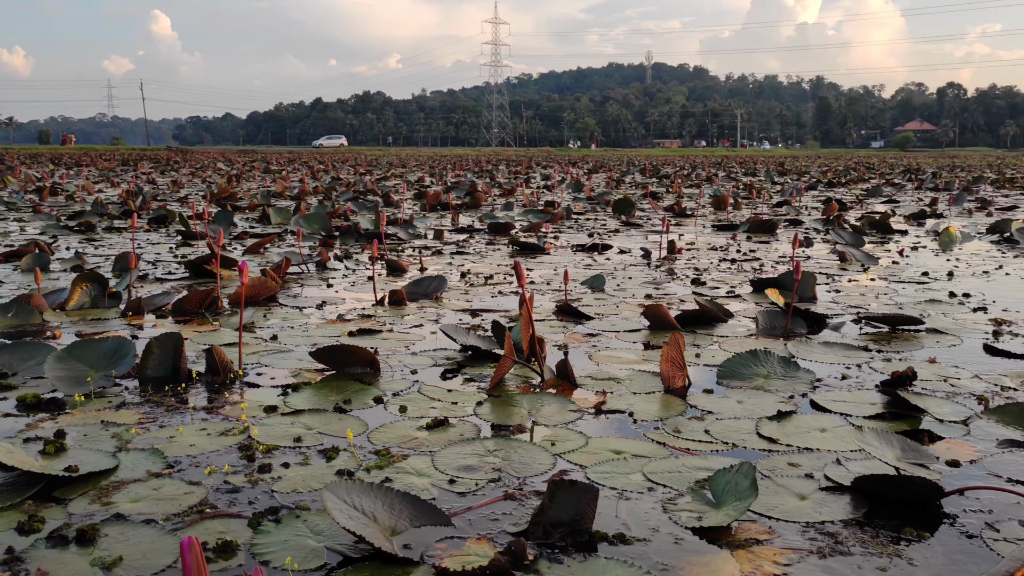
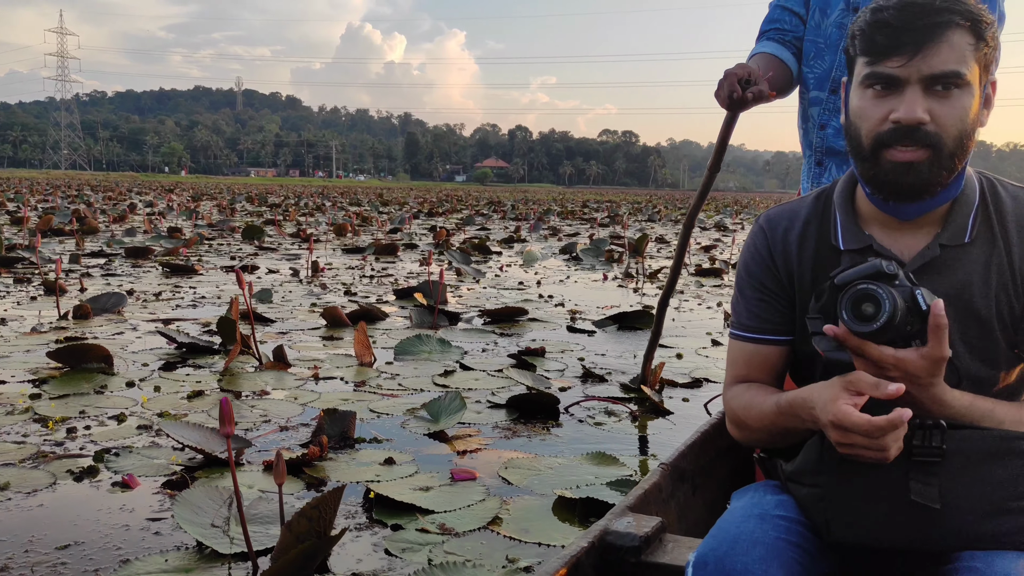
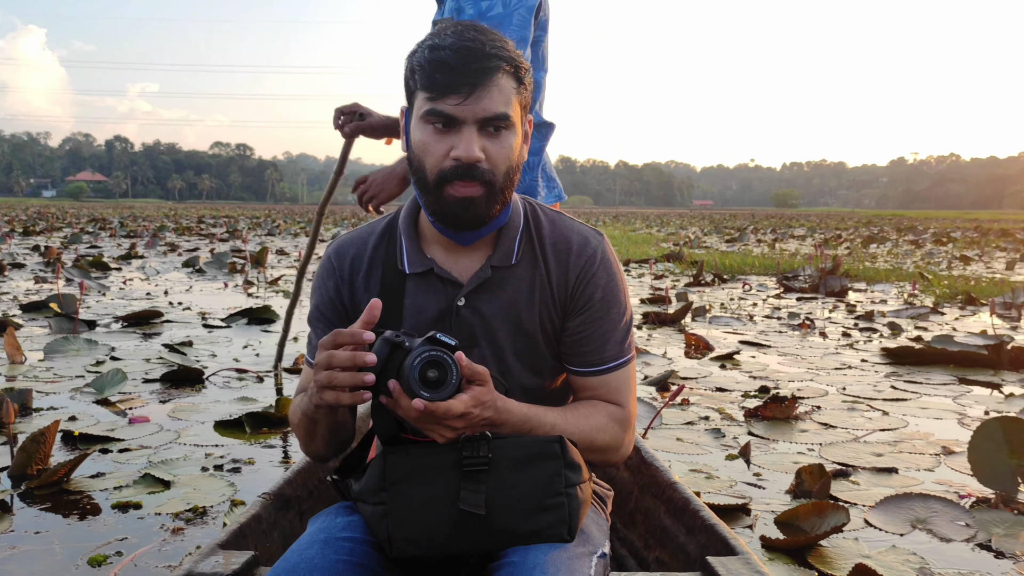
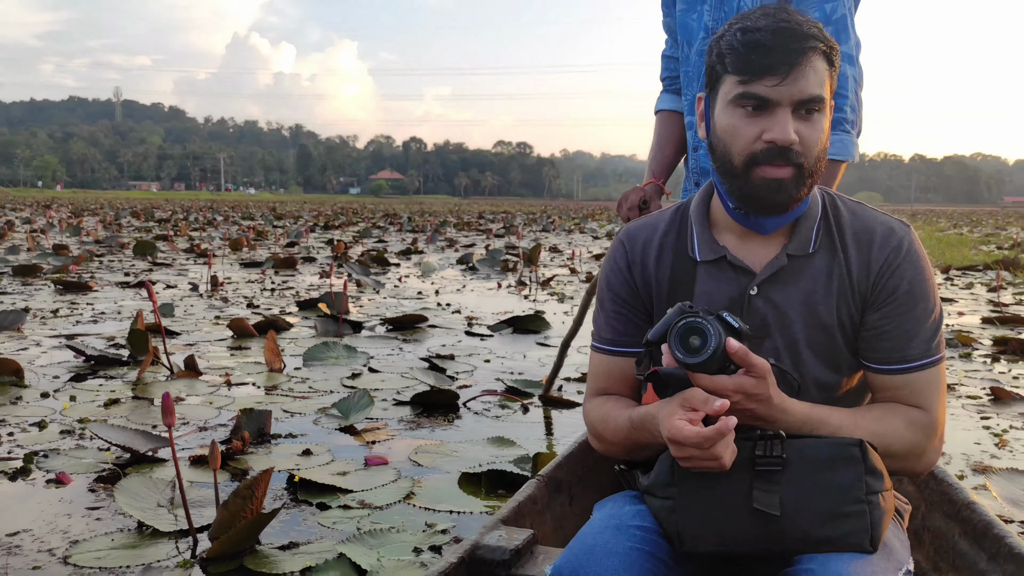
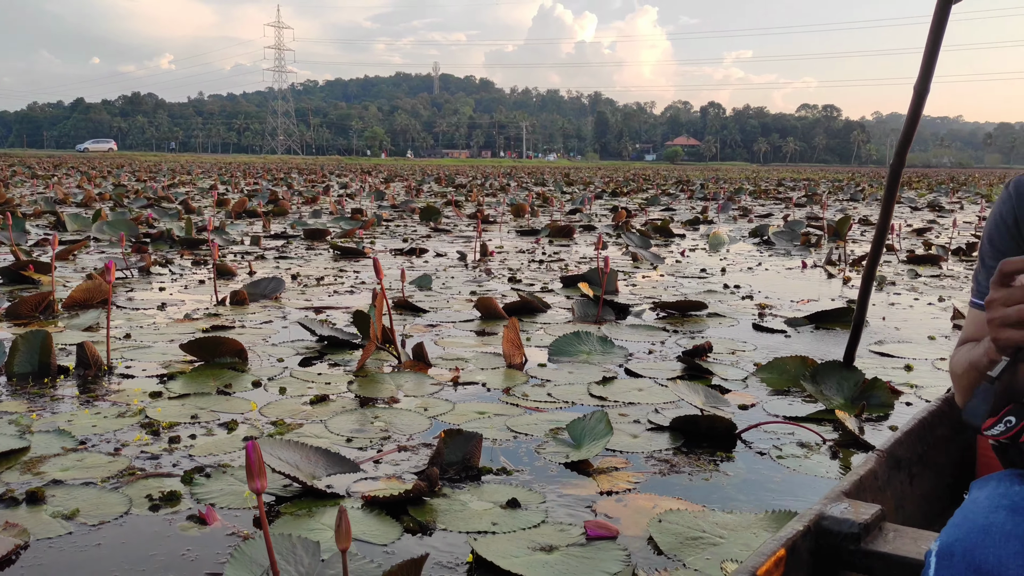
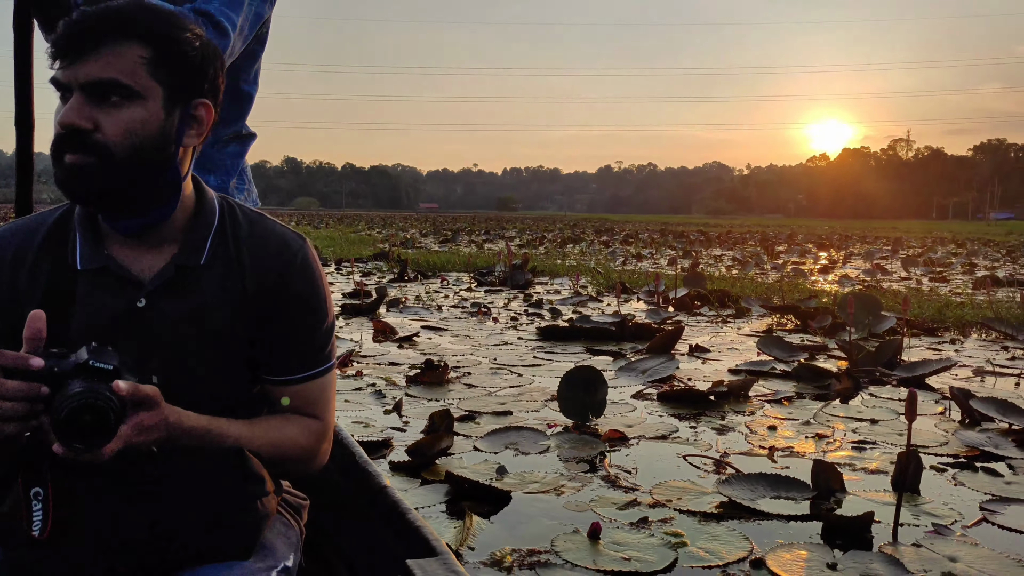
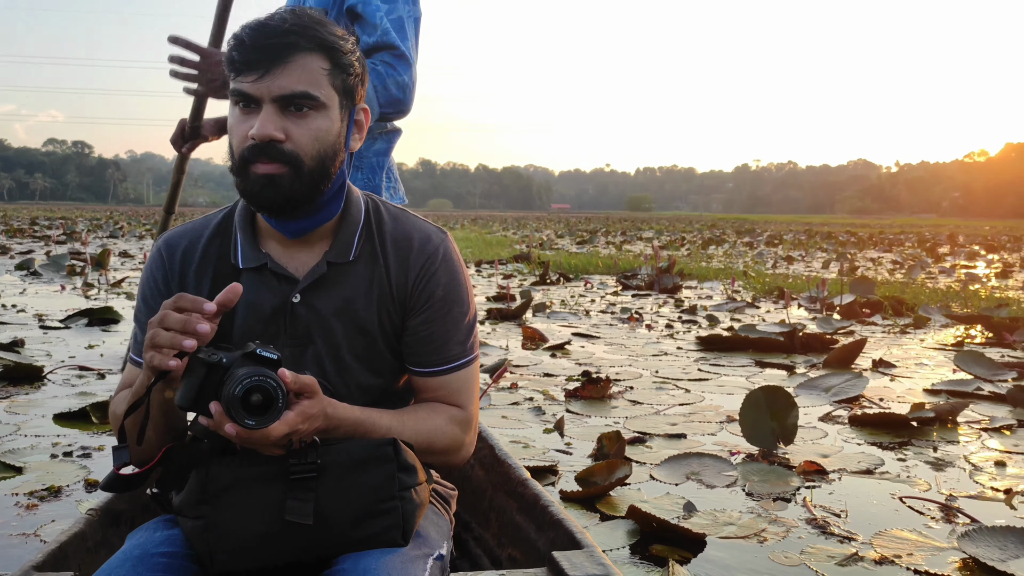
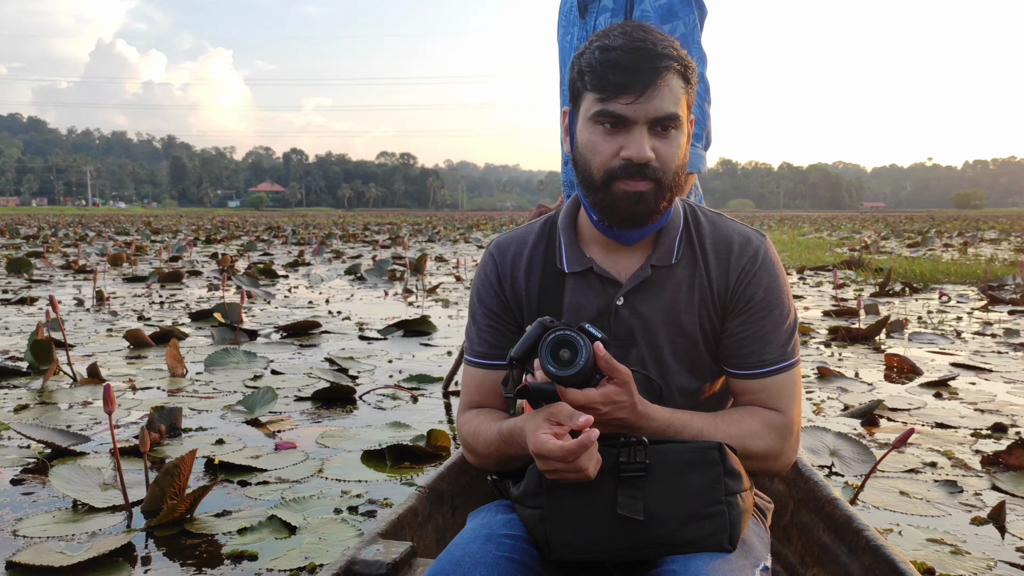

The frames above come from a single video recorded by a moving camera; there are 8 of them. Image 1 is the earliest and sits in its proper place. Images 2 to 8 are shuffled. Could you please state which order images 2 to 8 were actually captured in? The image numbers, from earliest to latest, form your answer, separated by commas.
5, 2, 4, 8, 3, 7, 6
